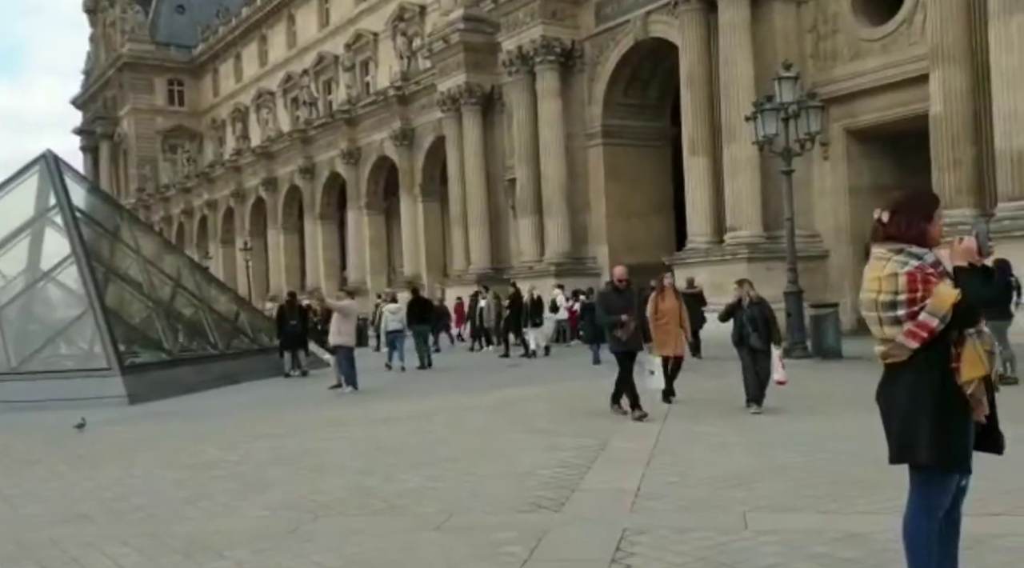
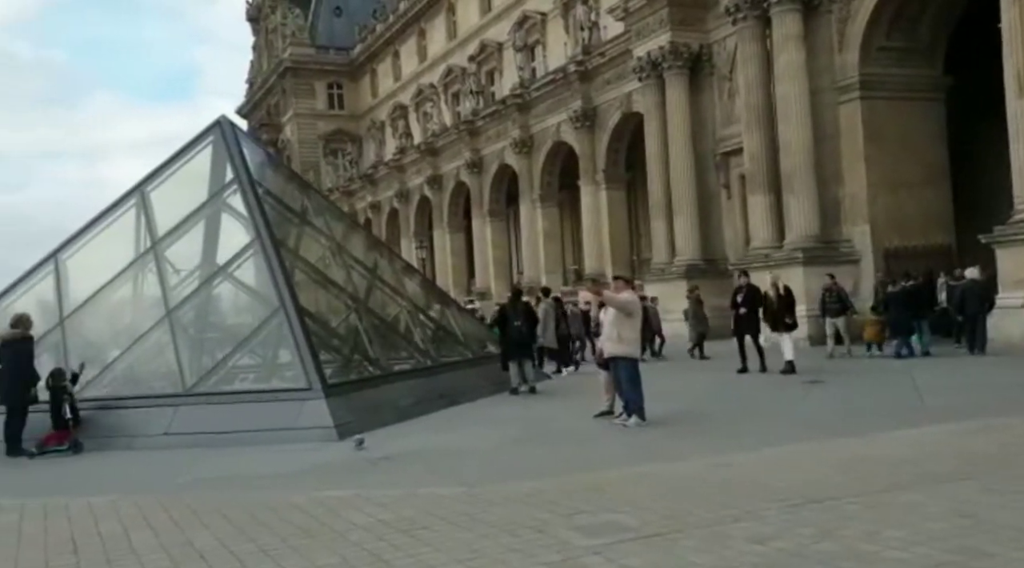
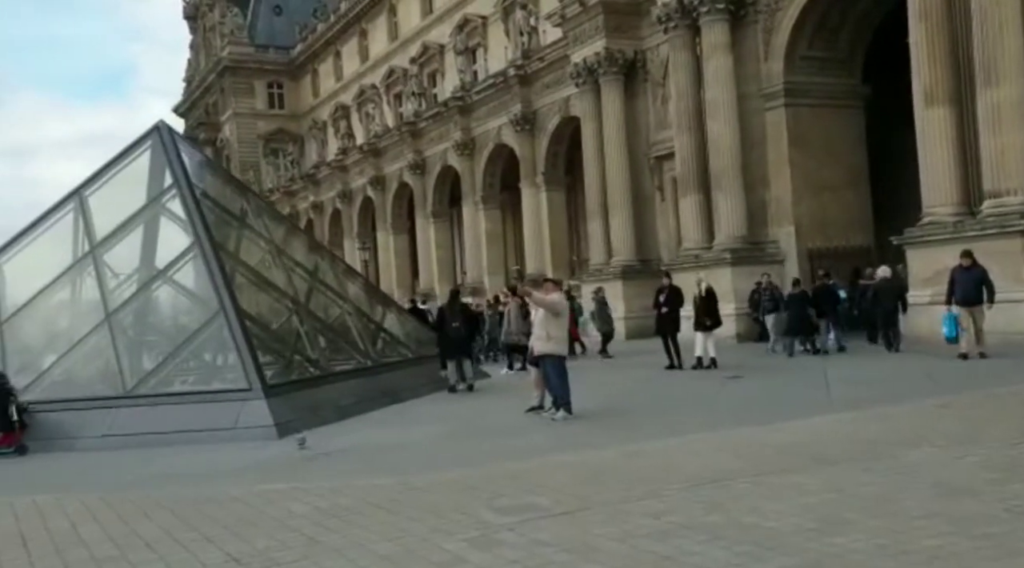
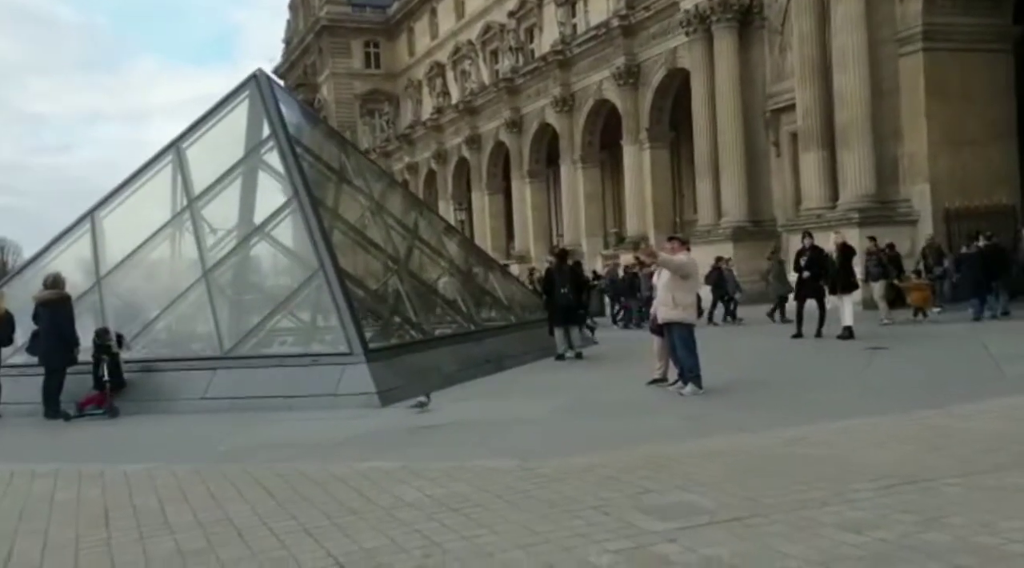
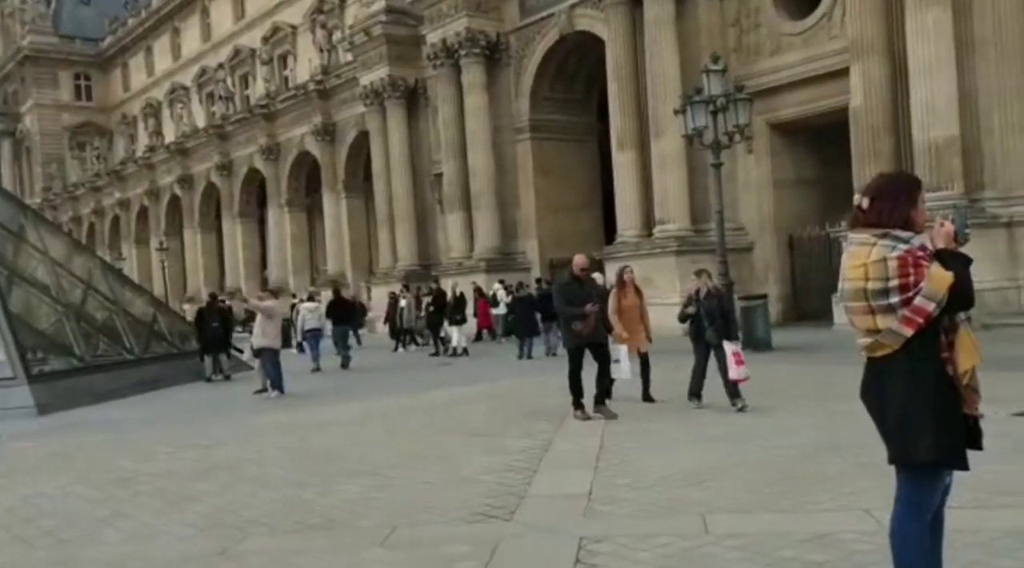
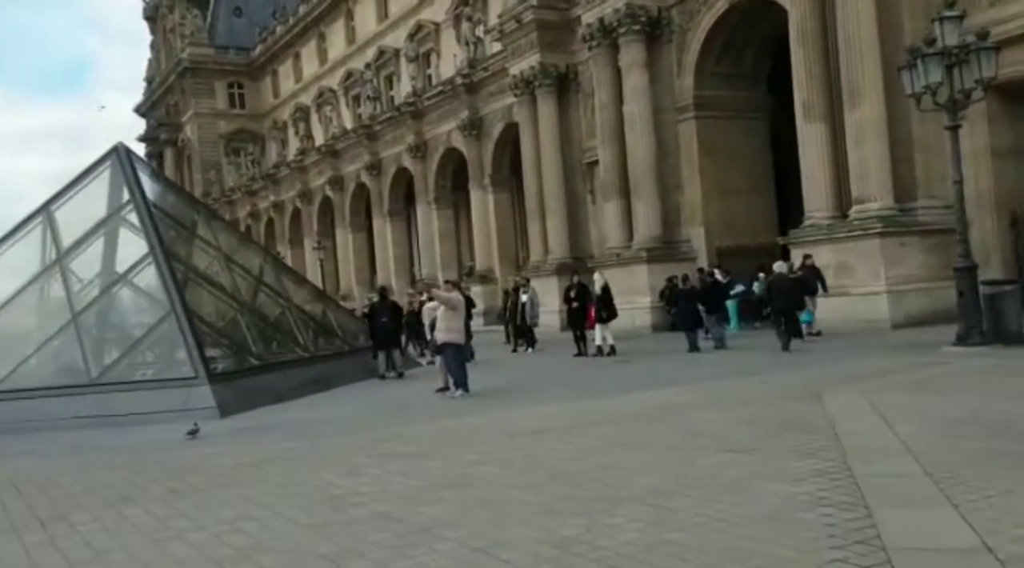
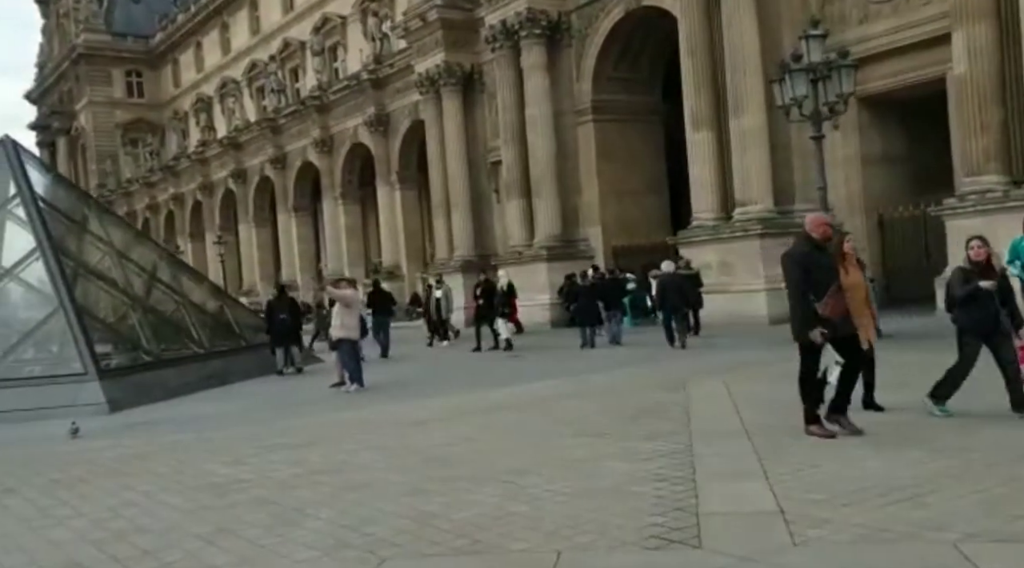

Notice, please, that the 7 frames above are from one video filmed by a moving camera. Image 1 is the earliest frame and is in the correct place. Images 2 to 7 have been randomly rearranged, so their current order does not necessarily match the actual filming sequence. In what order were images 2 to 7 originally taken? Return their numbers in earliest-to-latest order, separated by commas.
5, 7, 6, 3, 2, 4
